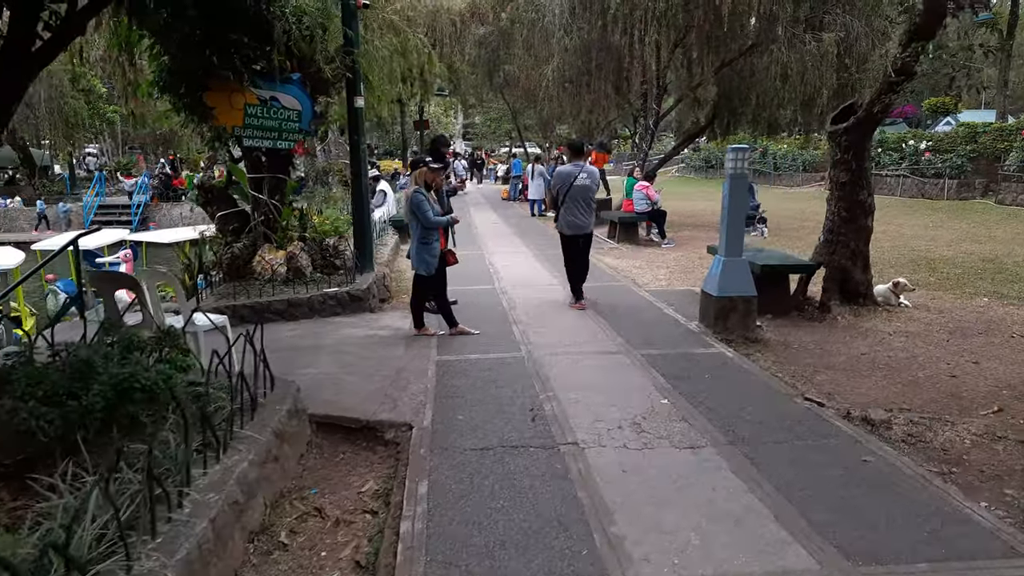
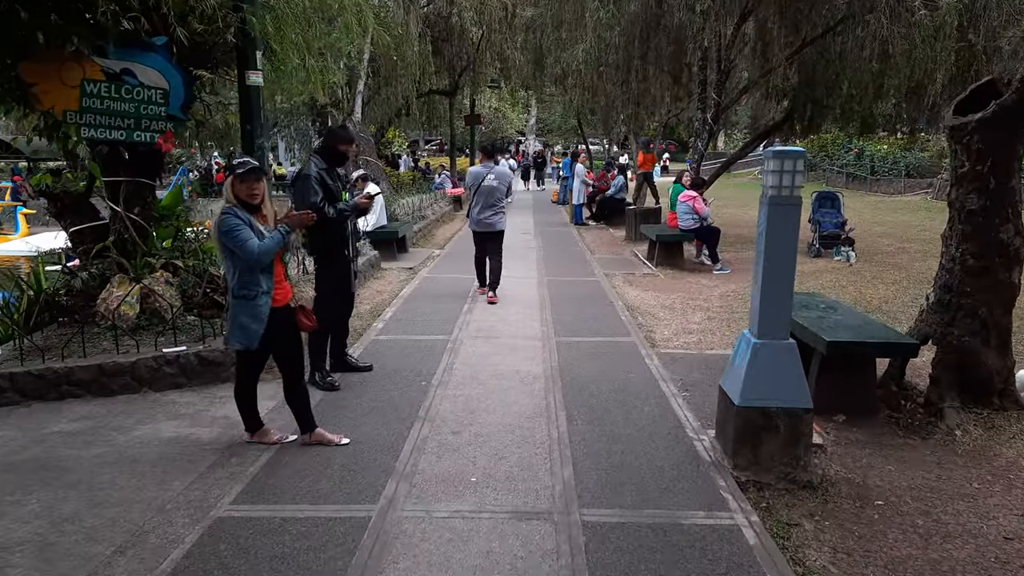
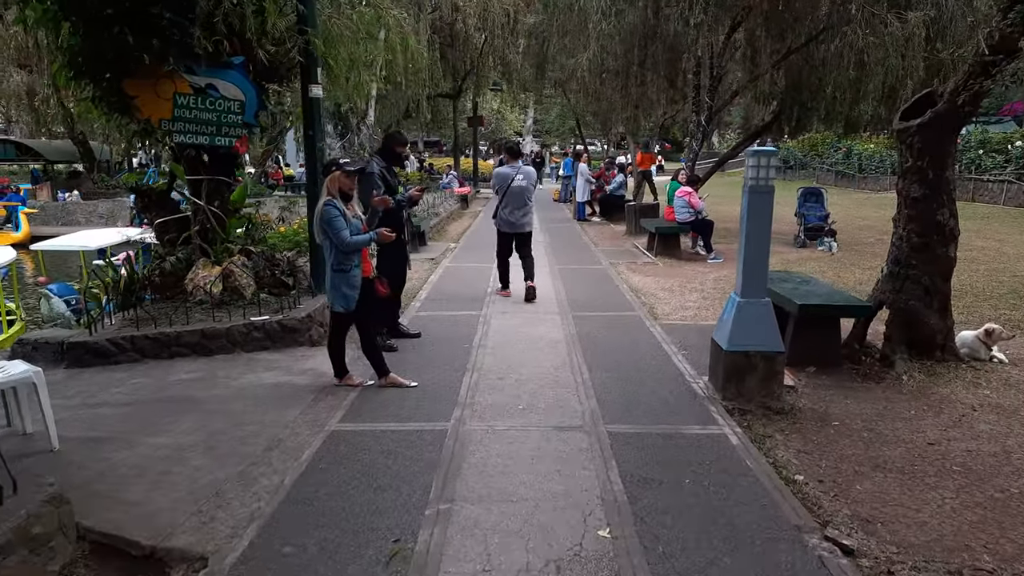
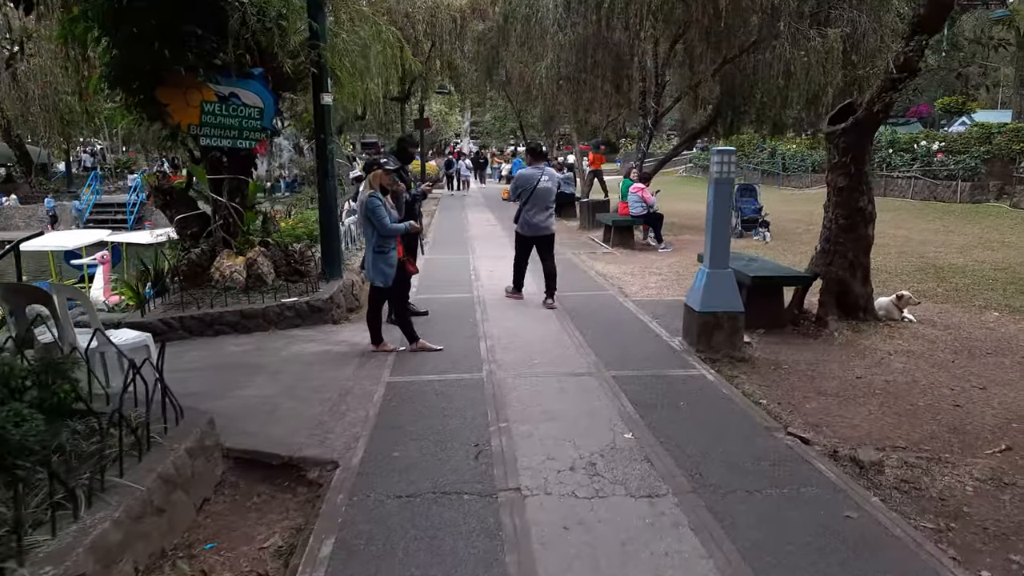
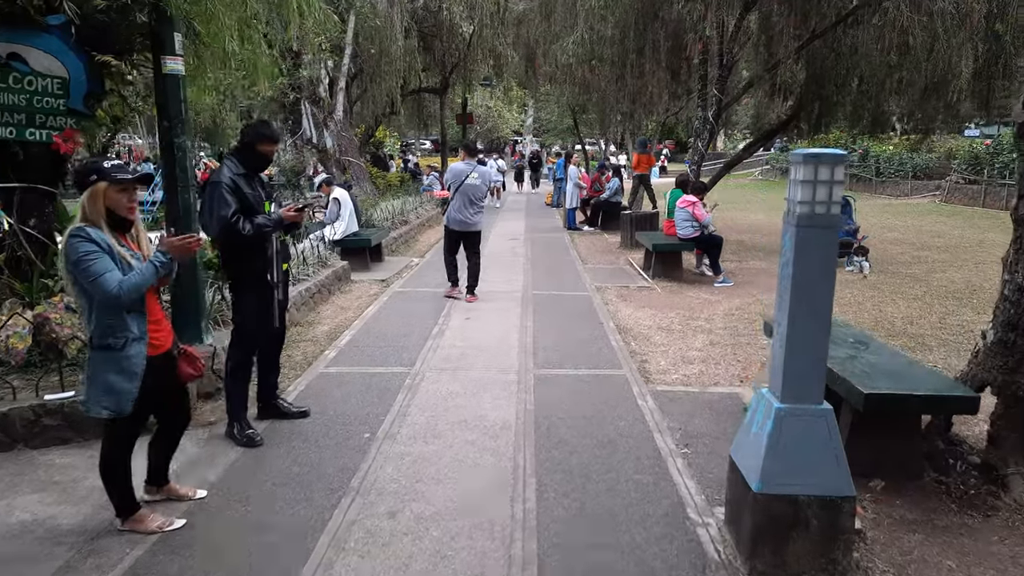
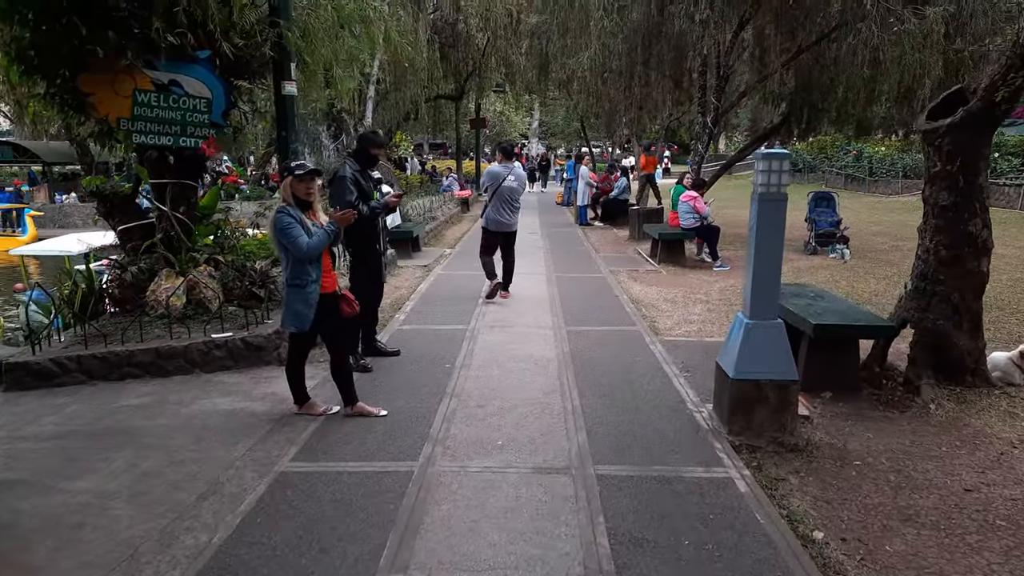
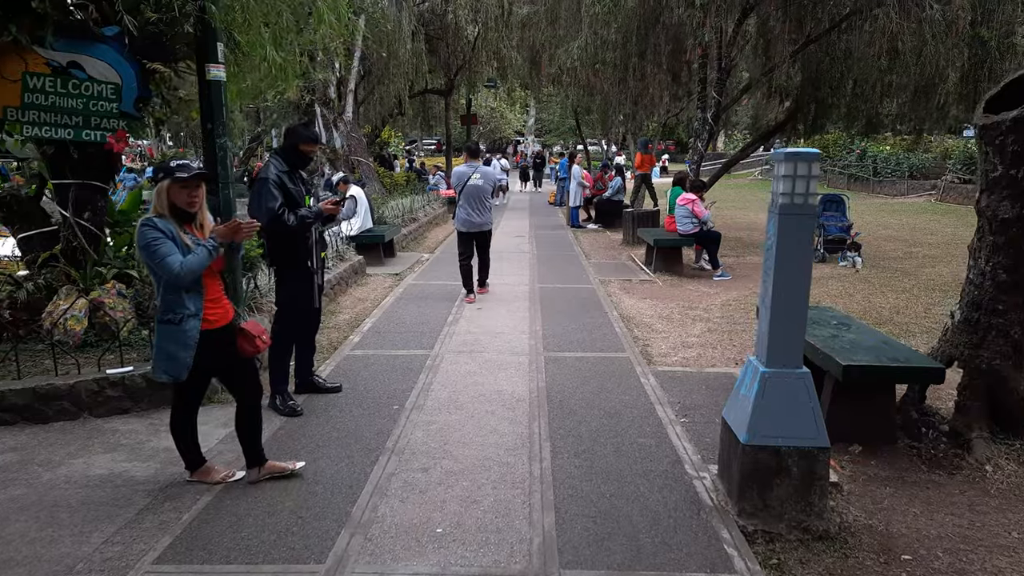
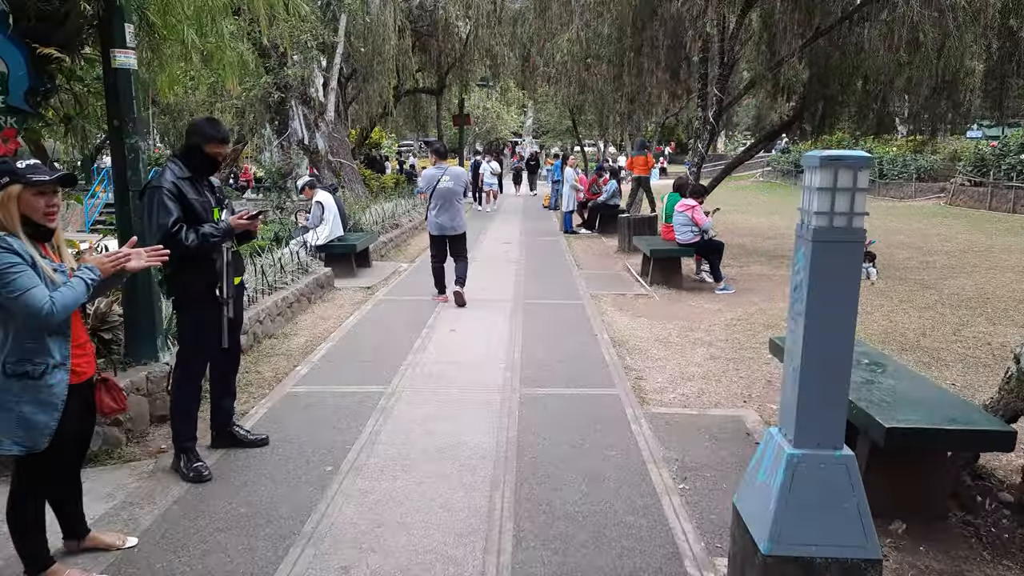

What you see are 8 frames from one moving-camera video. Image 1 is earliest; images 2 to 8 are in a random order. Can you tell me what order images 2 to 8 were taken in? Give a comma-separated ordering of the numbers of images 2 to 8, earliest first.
4, 3, 6, 2, 7, 5, 8
